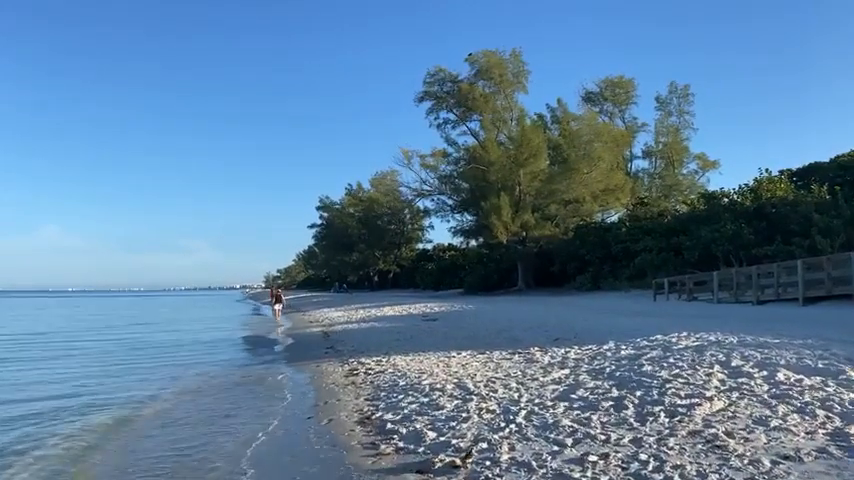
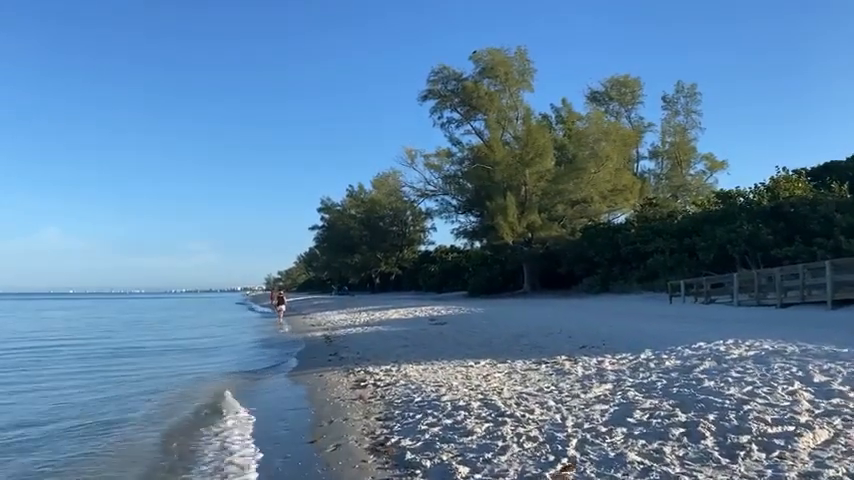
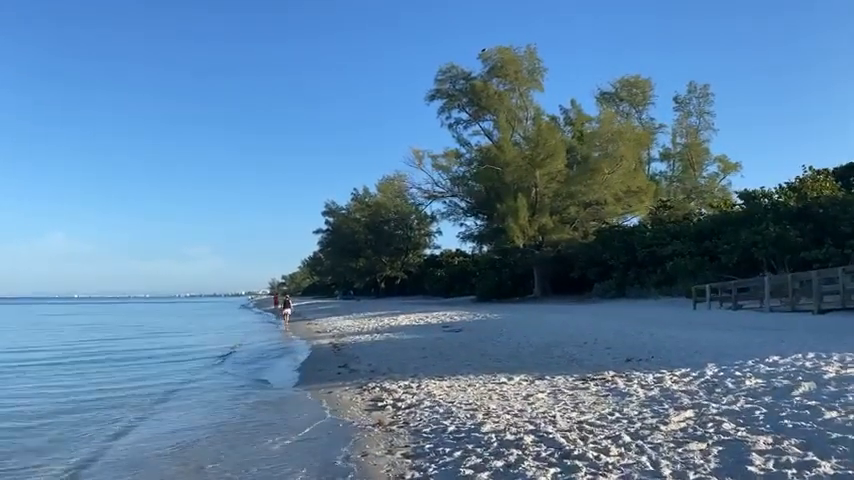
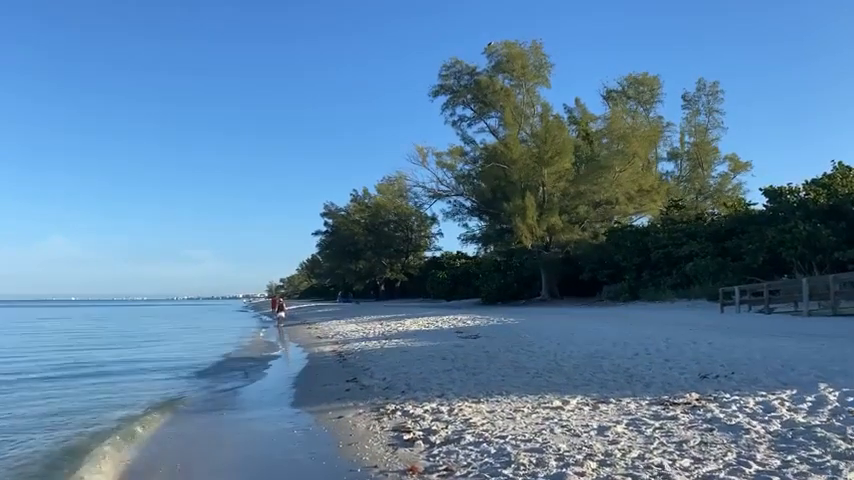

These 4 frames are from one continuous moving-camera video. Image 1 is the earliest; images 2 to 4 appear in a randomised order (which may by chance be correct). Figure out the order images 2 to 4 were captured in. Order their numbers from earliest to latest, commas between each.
2, 3, 4
